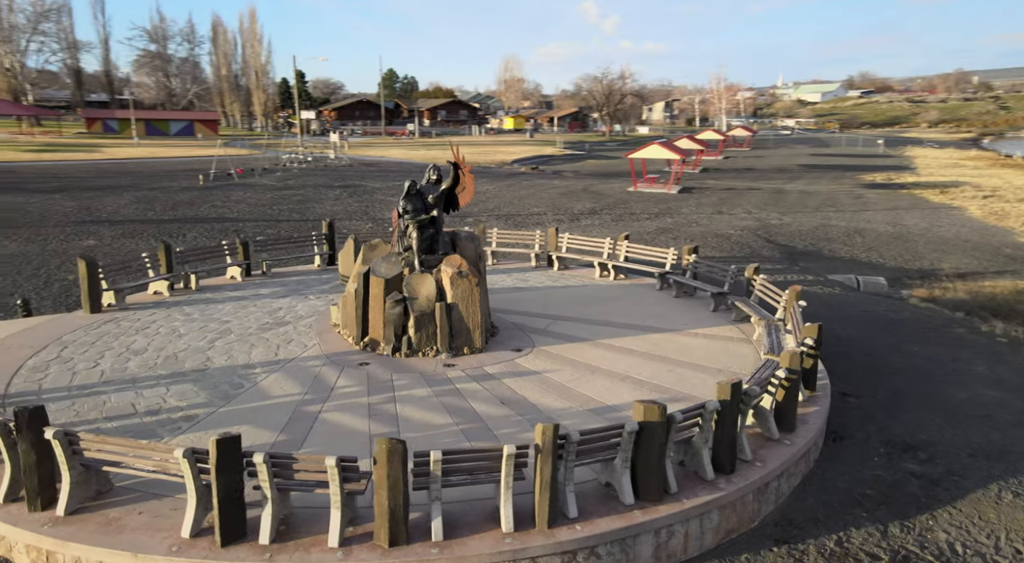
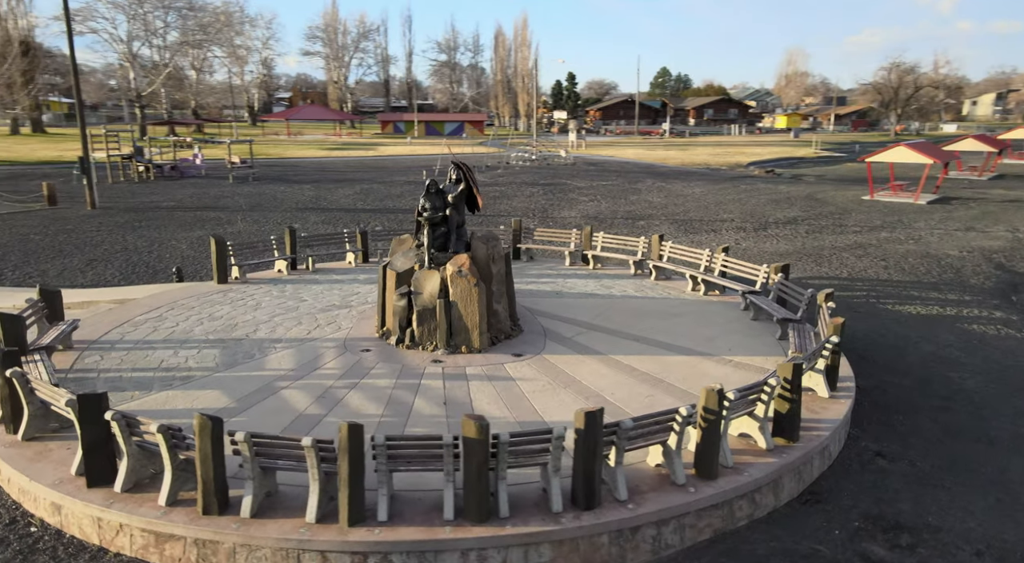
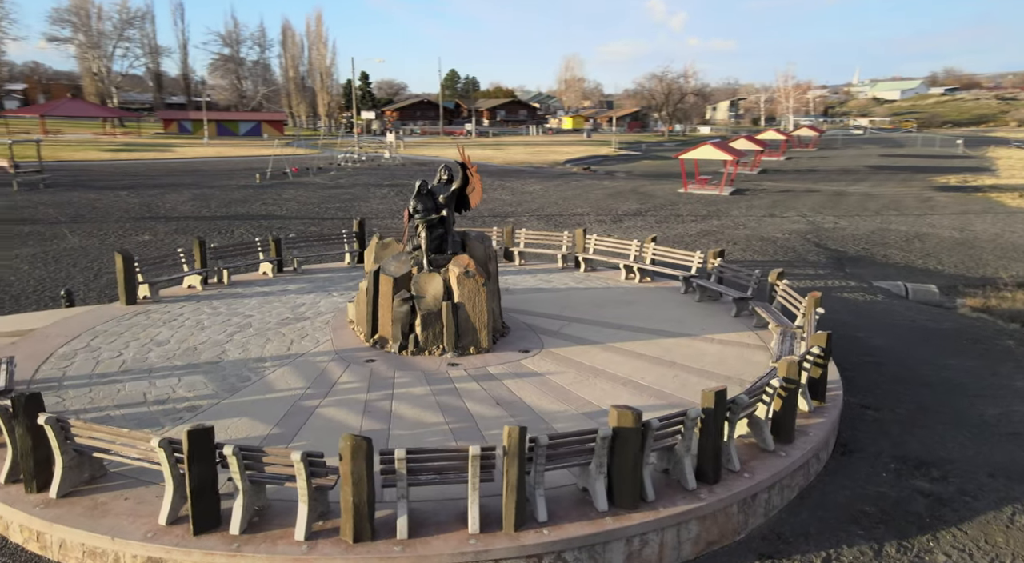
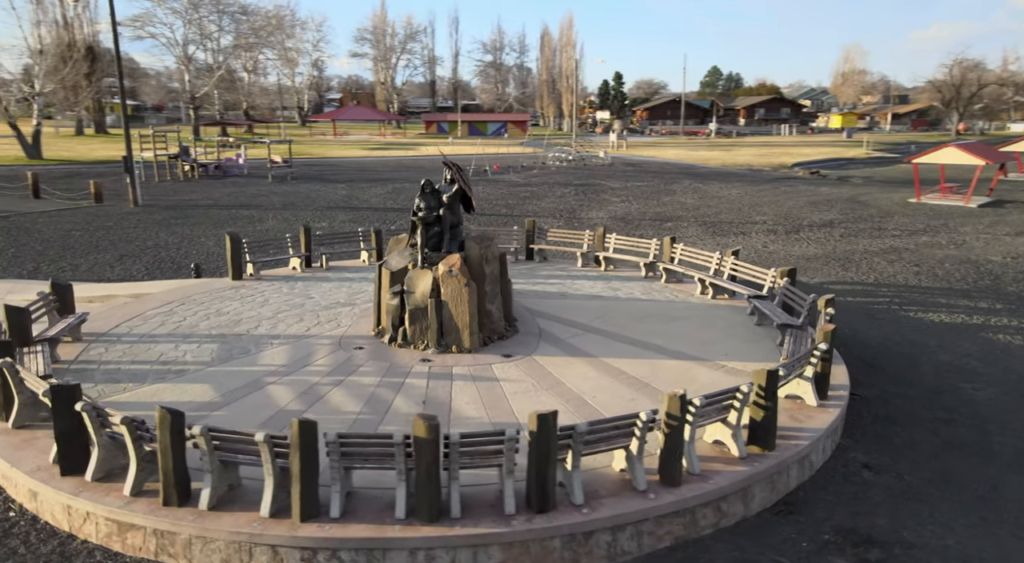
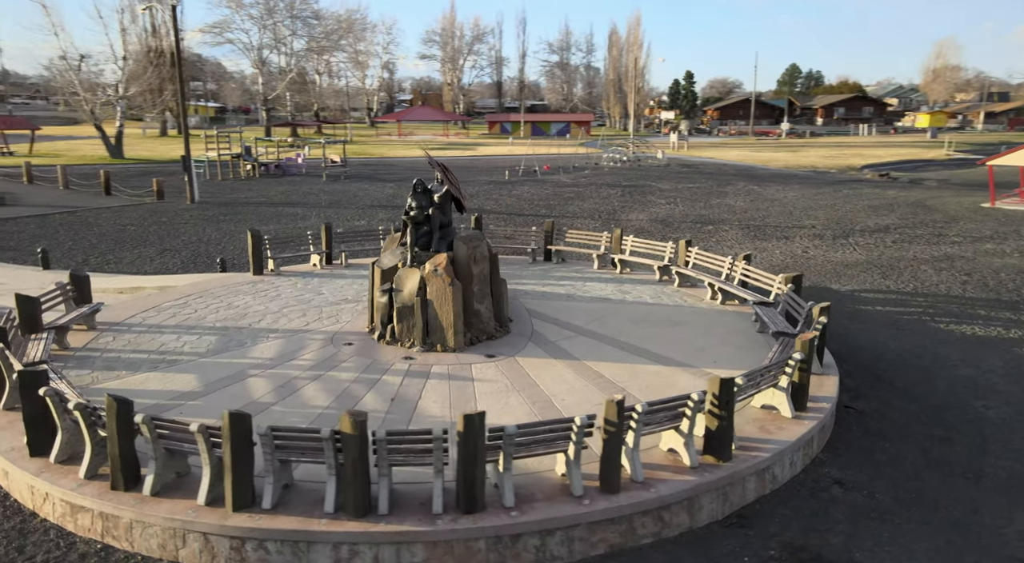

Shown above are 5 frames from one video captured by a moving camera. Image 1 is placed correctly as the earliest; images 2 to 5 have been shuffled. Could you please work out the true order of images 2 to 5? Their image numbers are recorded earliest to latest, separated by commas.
3, 2, 4, 5
